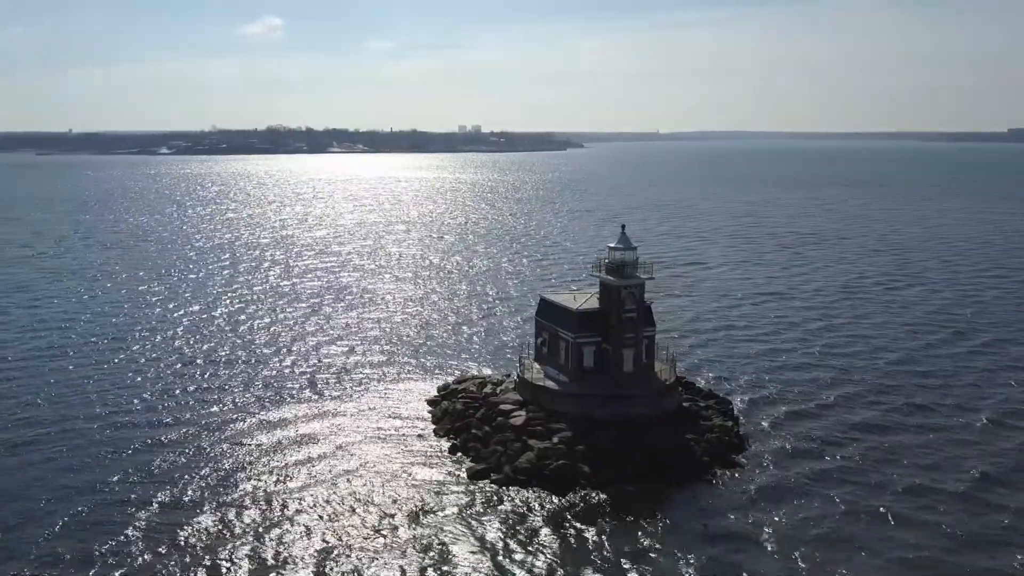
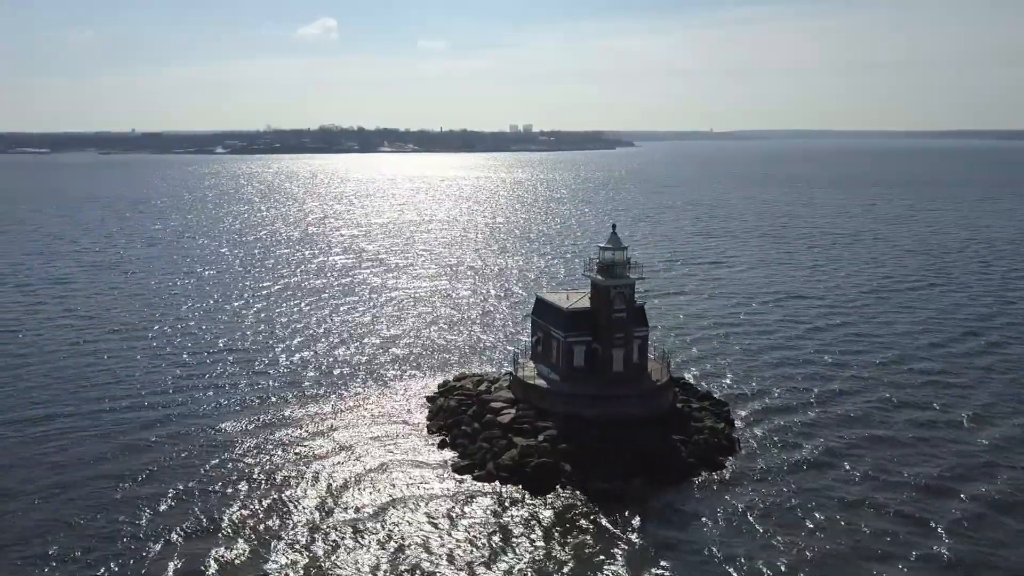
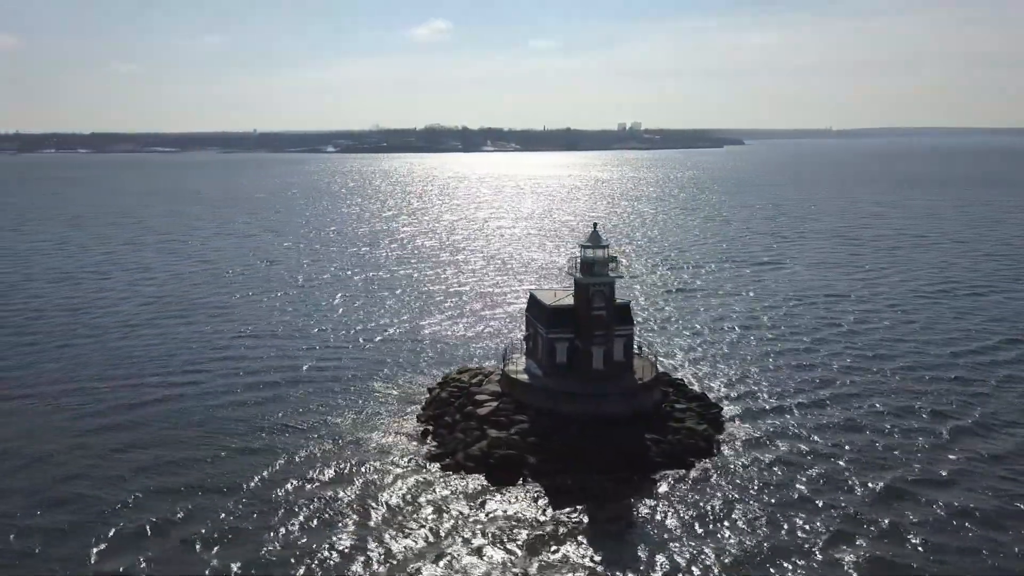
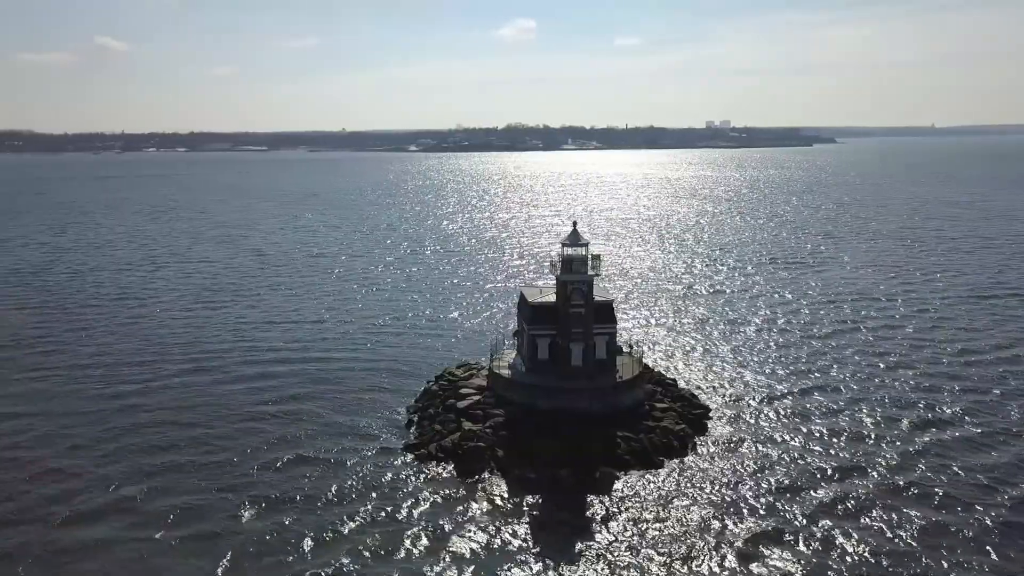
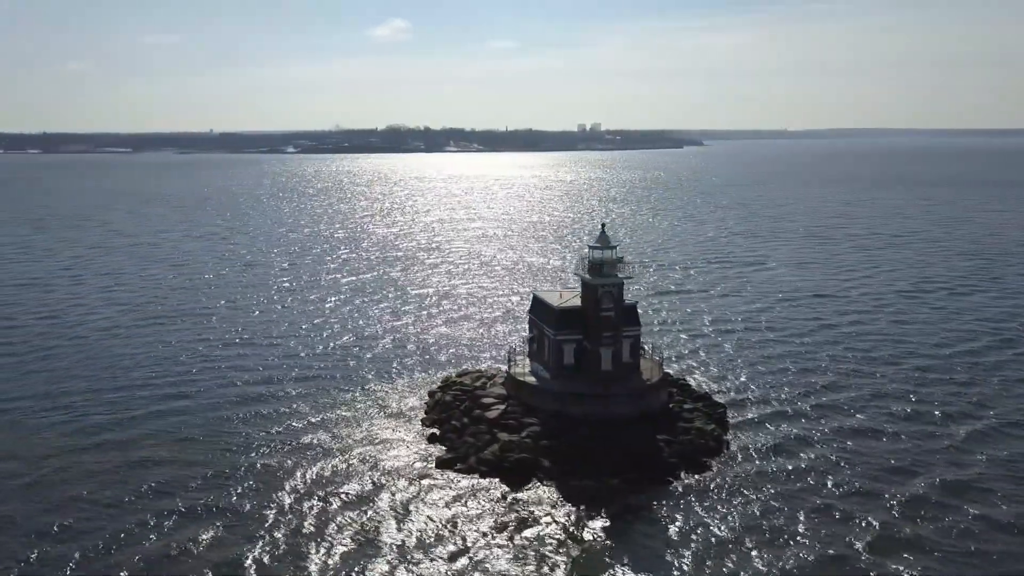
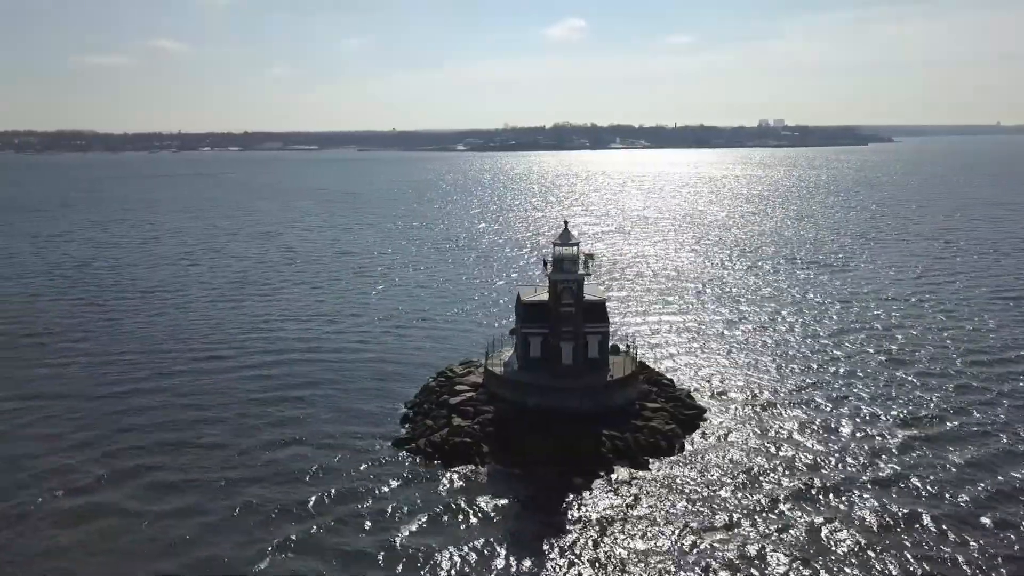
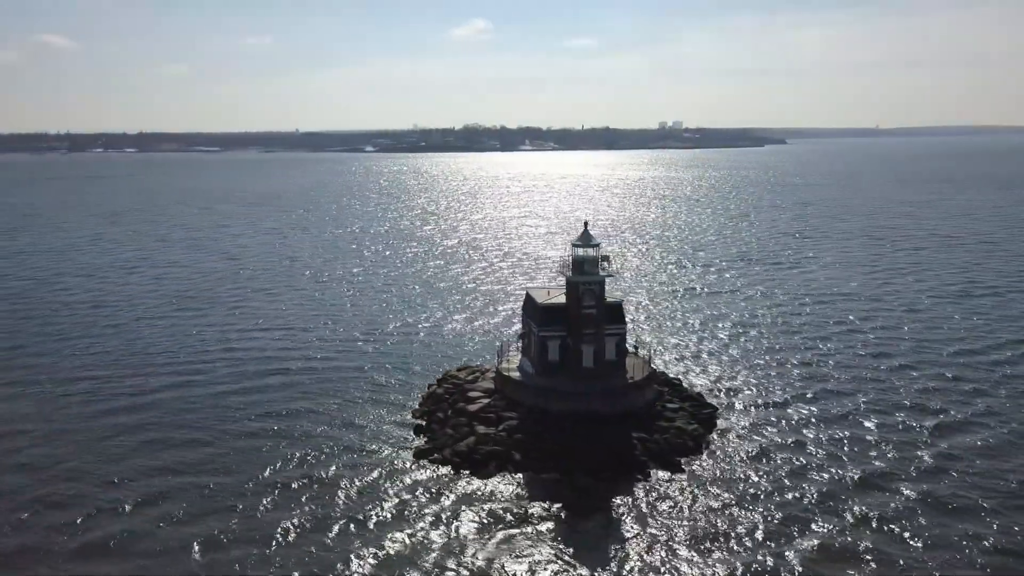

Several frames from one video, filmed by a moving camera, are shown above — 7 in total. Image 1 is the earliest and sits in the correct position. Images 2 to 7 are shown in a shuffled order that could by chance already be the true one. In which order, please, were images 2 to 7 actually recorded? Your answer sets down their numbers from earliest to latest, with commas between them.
2, 5, 3, 7, 4, 6
